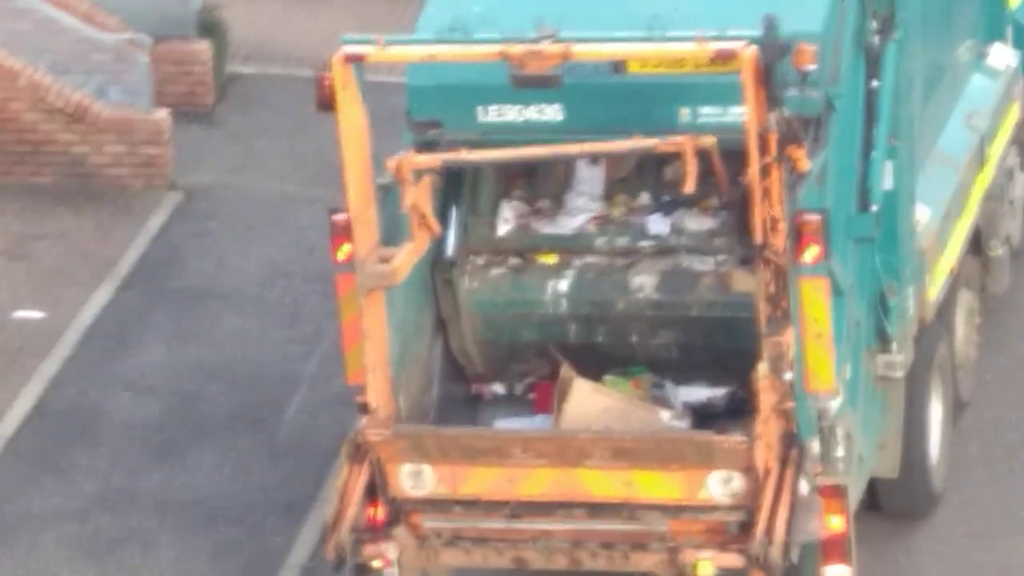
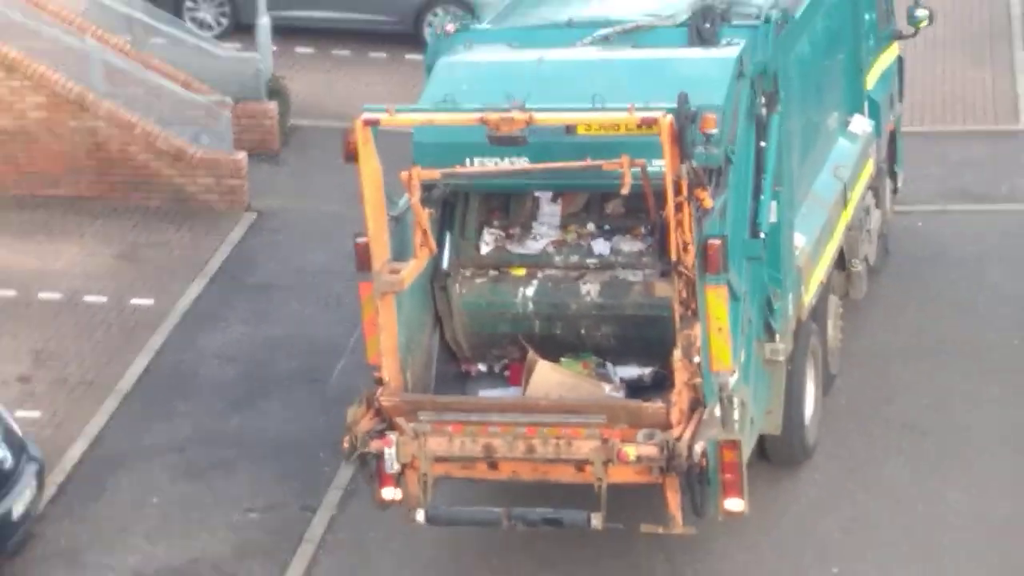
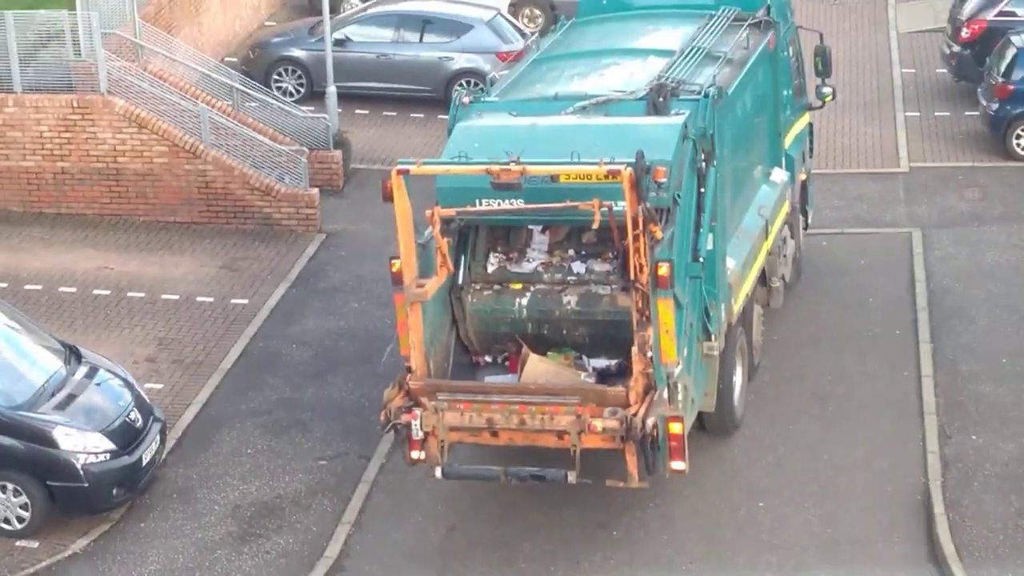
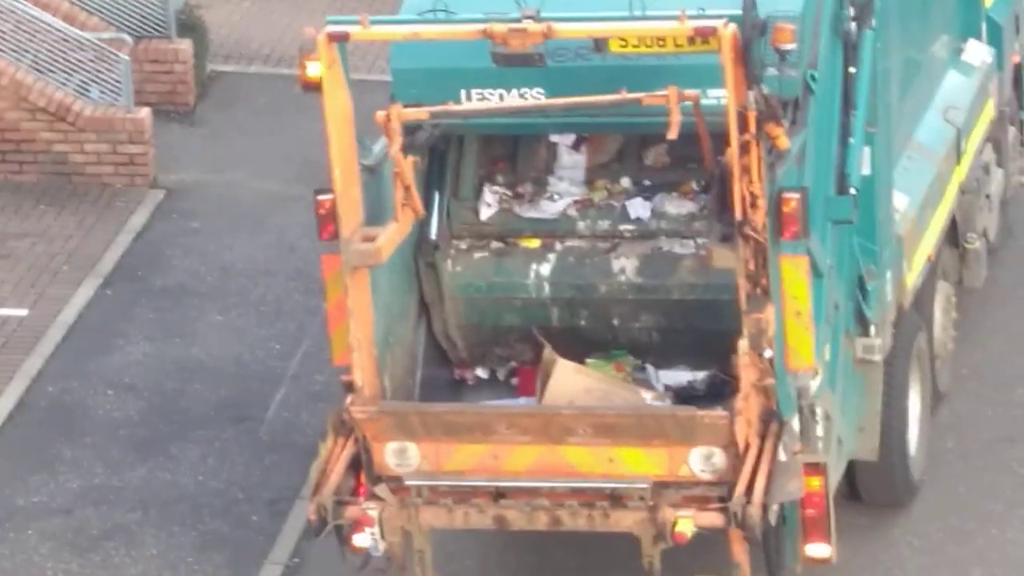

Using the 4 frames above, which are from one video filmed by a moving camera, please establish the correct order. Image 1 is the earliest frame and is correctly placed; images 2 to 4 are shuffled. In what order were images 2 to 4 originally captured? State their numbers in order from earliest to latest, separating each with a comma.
4, 2, 3
